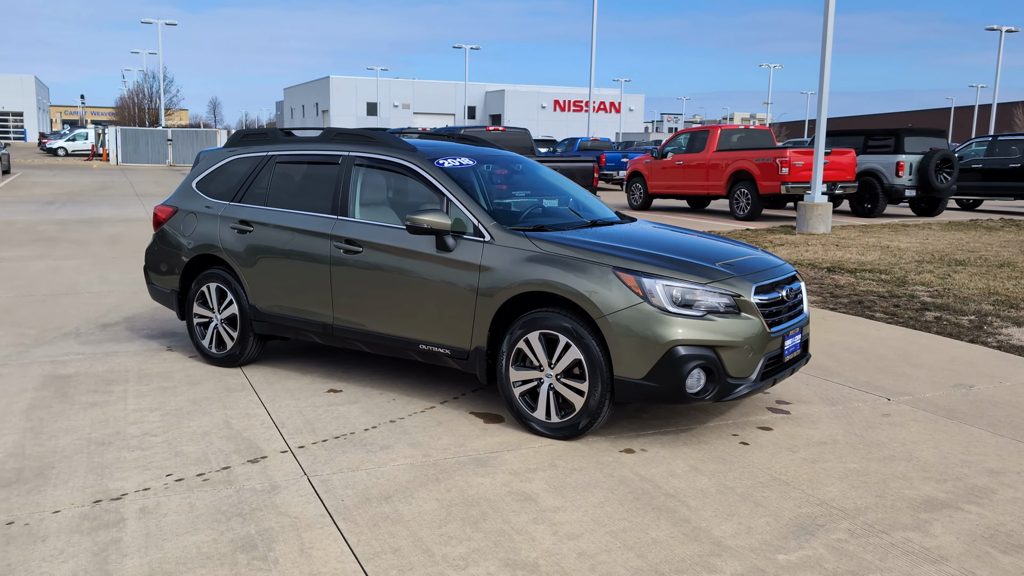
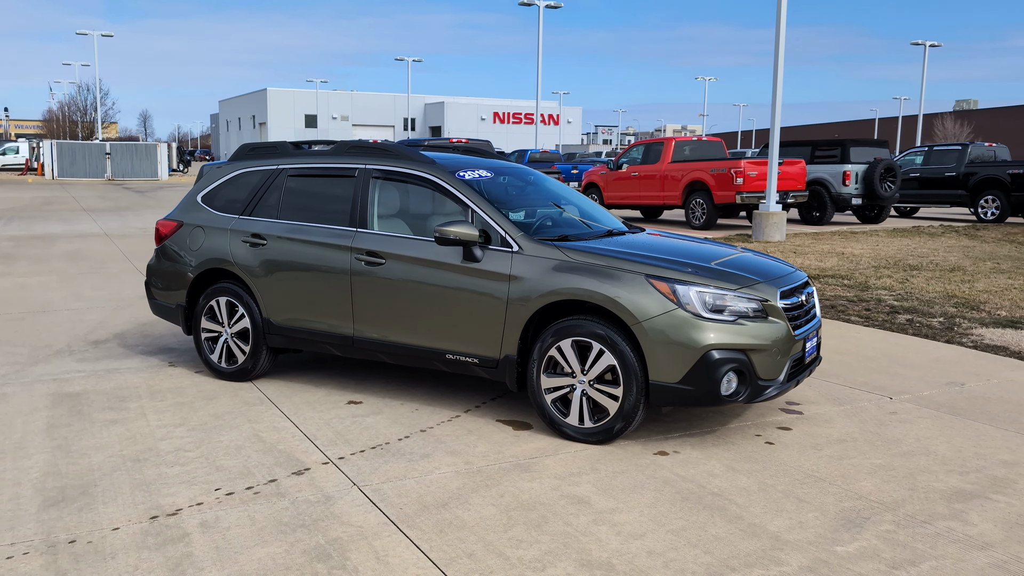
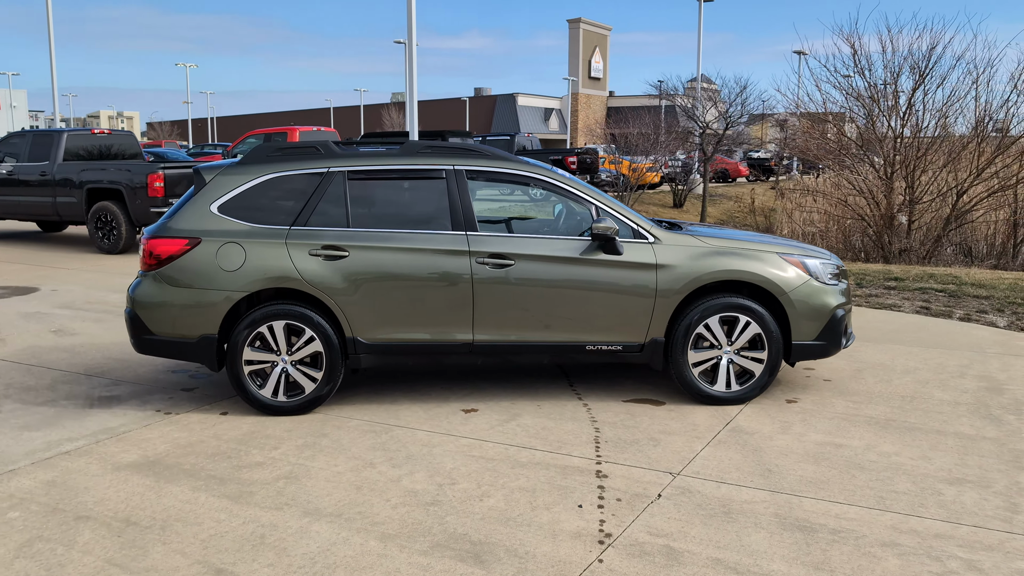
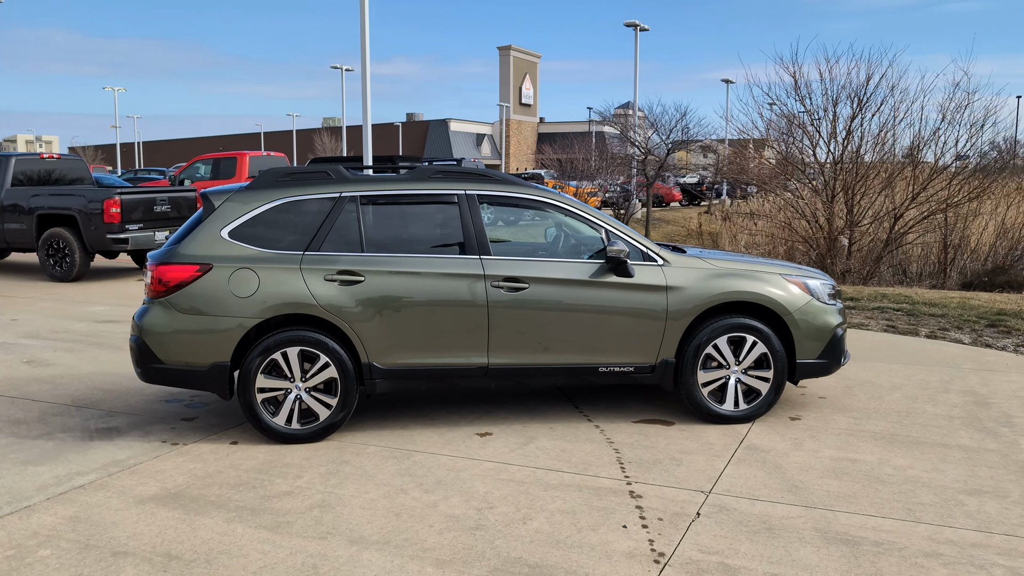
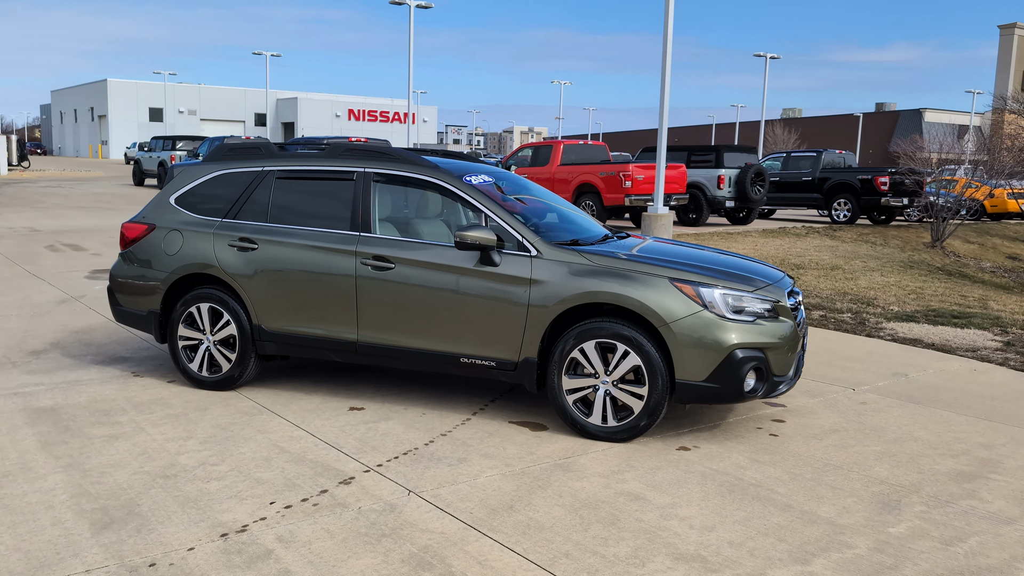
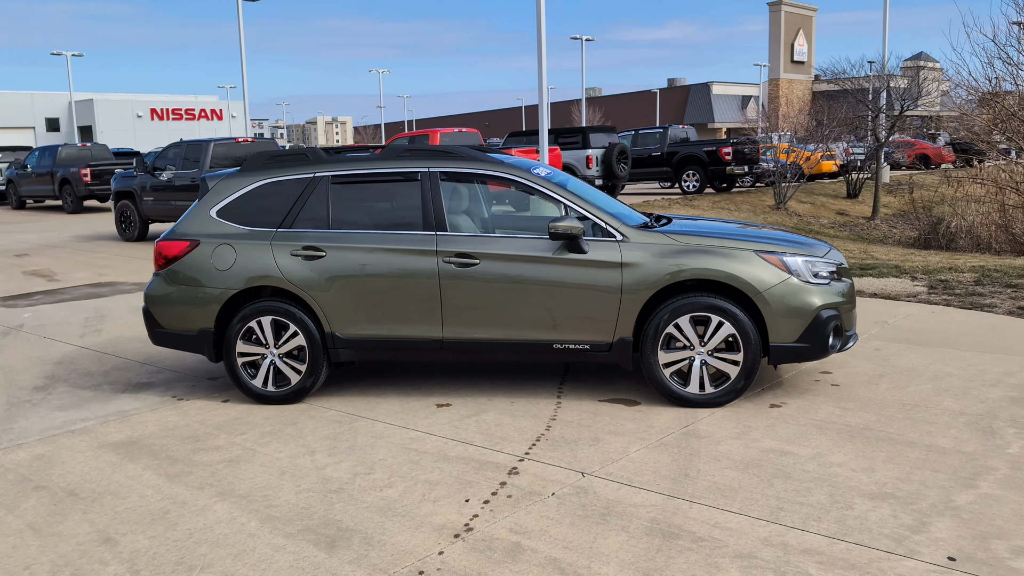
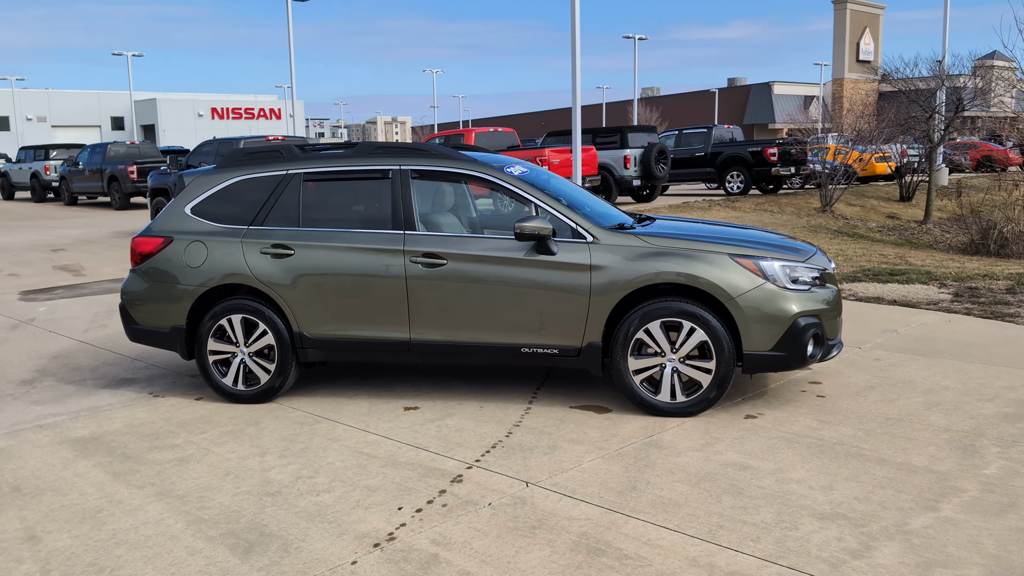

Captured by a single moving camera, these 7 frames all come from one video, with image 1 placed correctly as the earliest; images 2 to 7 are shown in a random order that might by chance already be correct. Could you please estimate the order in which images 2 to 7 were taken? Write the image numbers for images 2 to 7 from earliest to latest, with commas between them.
2, 5, 7, 6, 3, 4
